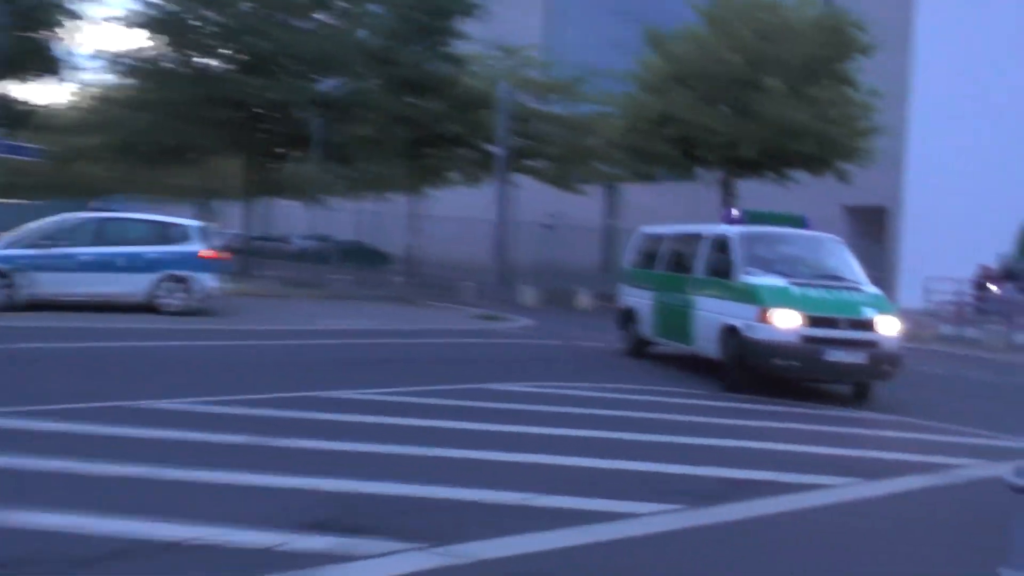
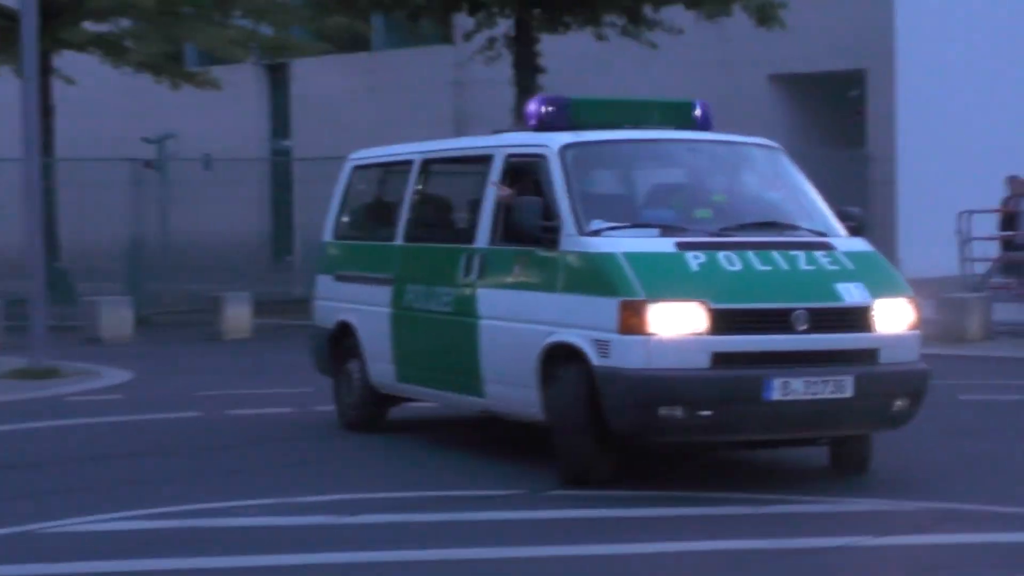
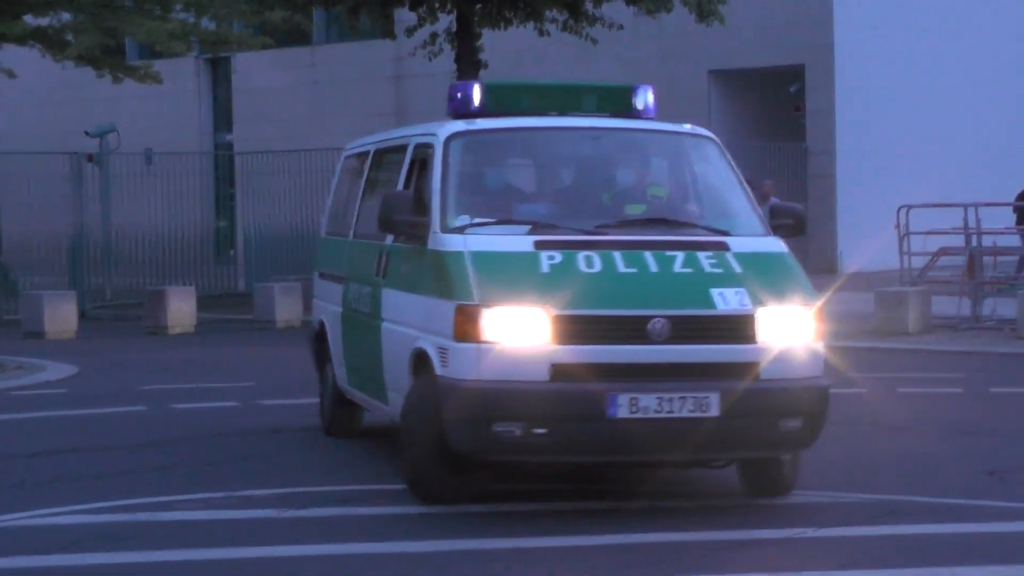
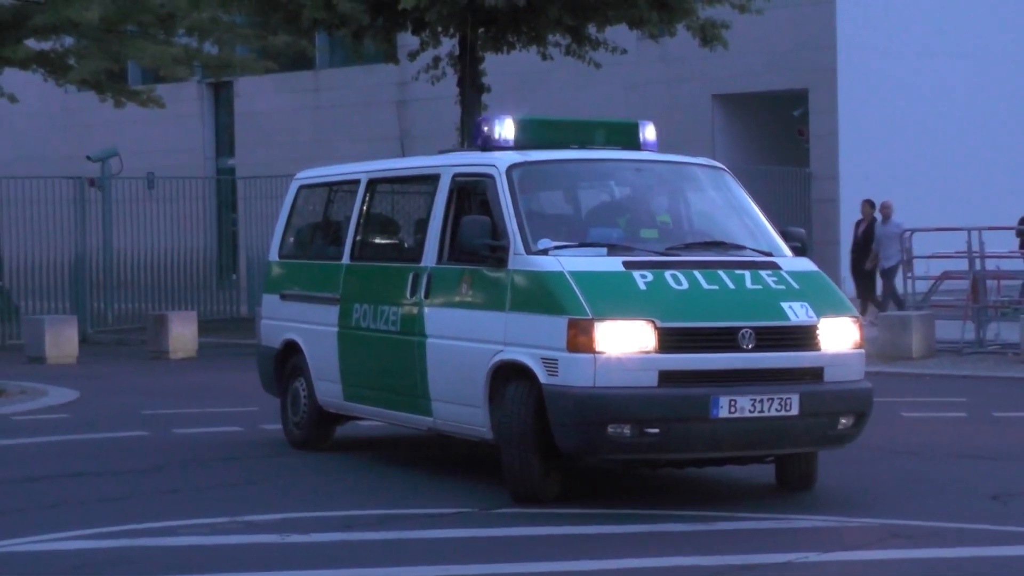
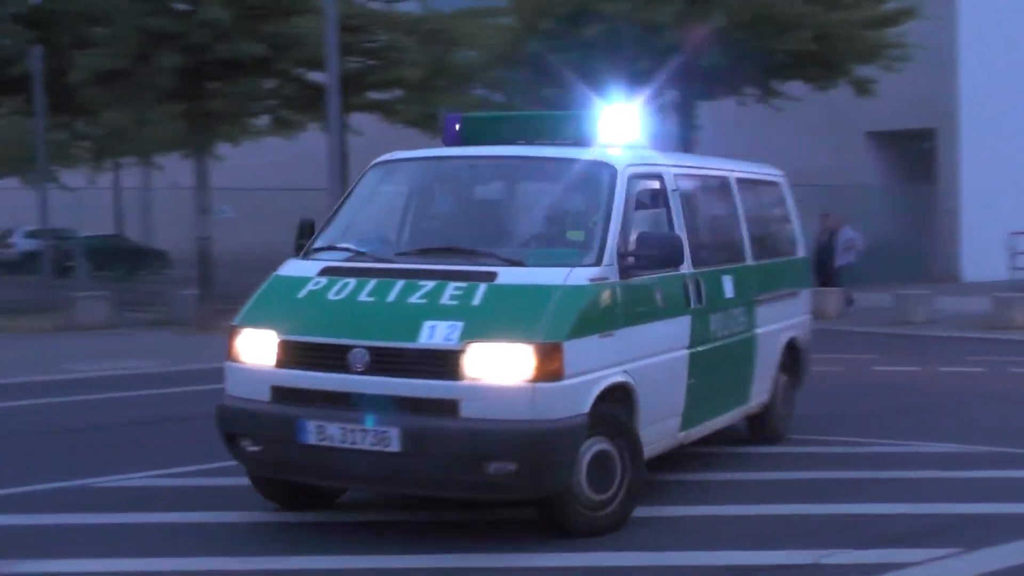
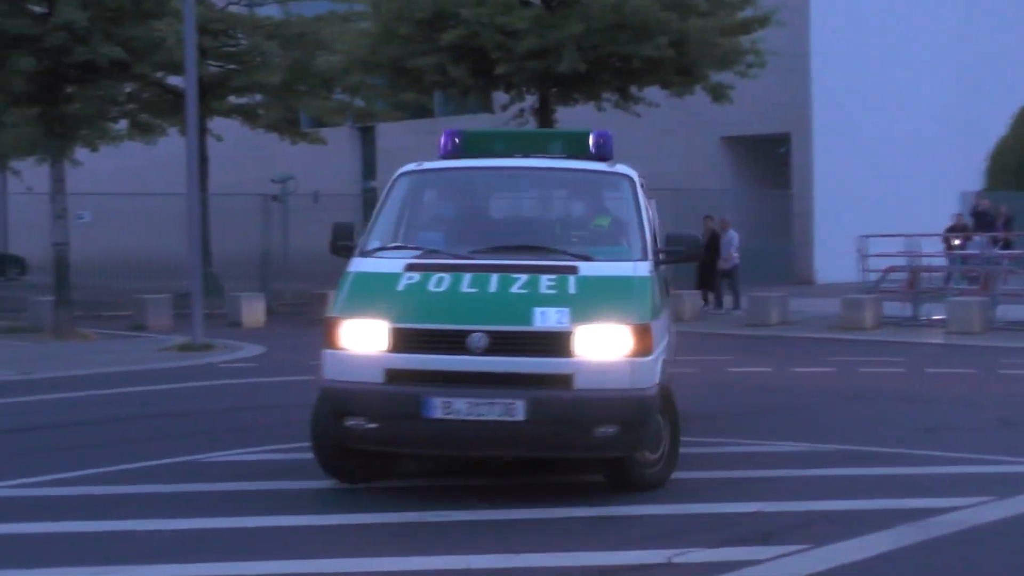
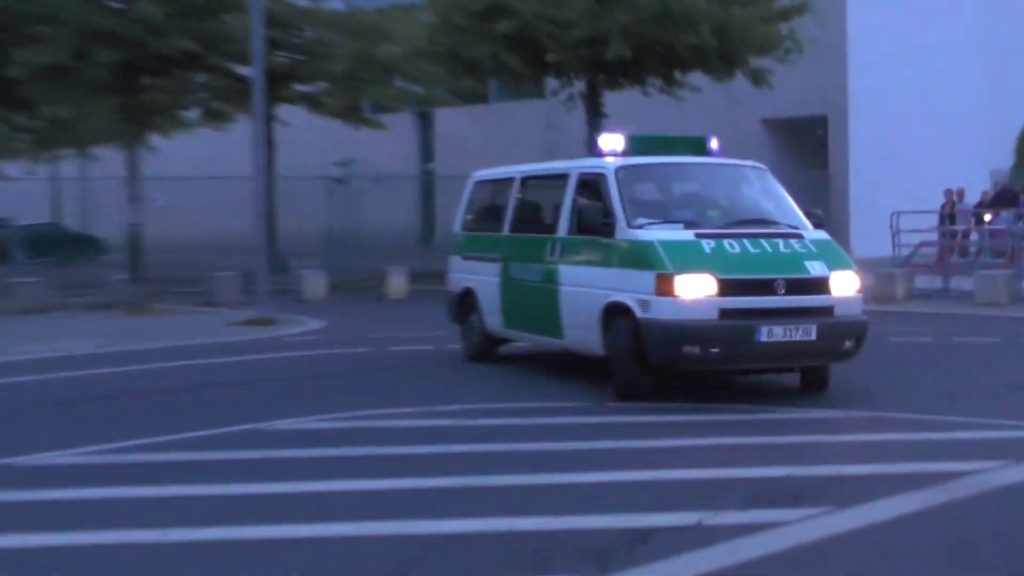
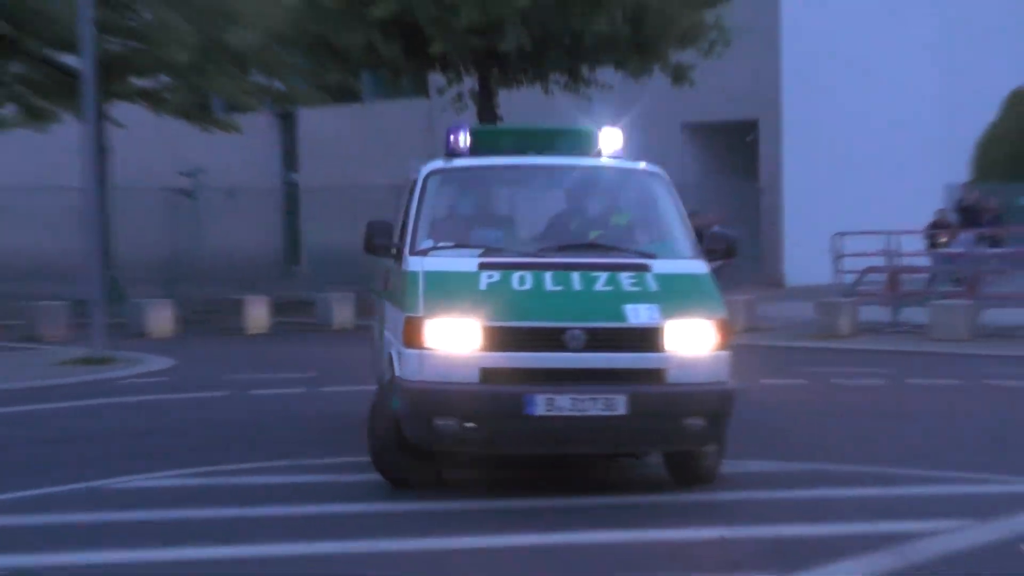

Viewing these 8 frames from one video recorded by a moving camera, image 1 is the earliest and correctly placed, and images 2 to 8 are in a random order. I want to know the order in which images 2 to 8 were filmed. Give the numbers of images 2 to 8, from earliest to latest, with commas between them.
7, 2, 4, 3, 8, 6, 5
